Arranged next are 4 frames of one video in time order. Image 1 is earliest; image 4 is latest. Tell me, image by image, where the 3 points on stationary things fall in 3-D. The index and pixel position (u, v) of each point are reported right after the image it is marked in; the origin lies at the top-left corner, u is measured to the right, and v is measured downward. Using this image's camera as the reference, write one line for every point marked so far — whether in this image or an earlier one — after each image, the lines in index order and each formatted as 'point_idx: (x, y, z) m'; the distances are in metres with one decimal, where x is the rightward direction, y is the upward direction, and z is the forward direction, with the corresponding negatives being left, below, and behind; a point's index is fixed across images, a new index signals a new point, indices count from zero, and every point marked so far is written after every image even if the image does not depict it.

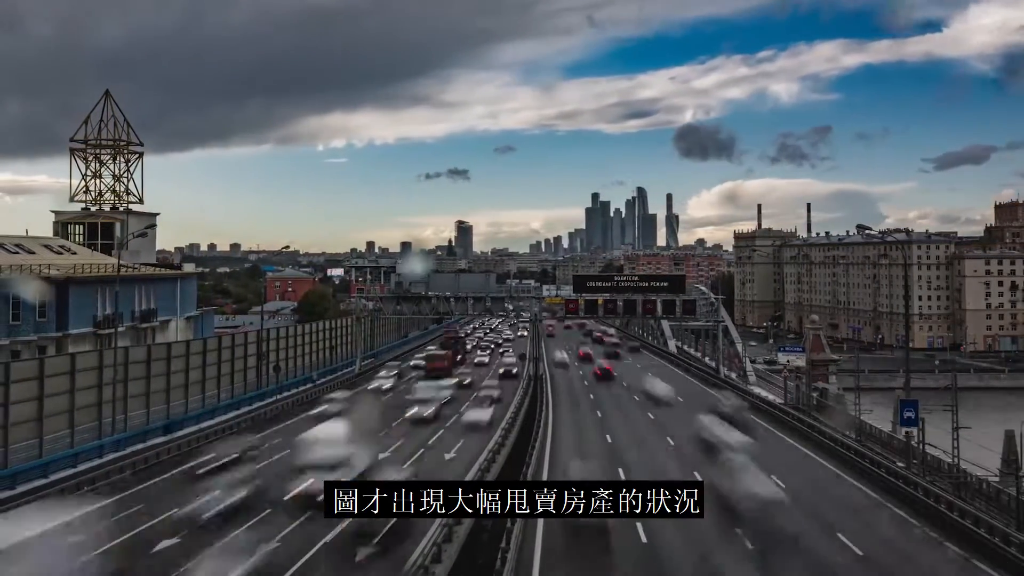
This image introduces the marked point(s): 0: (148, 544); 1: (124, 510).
0: (-8.6, -6.0, +15.9) m
1: (-10.8, -6.2, +19.1) m
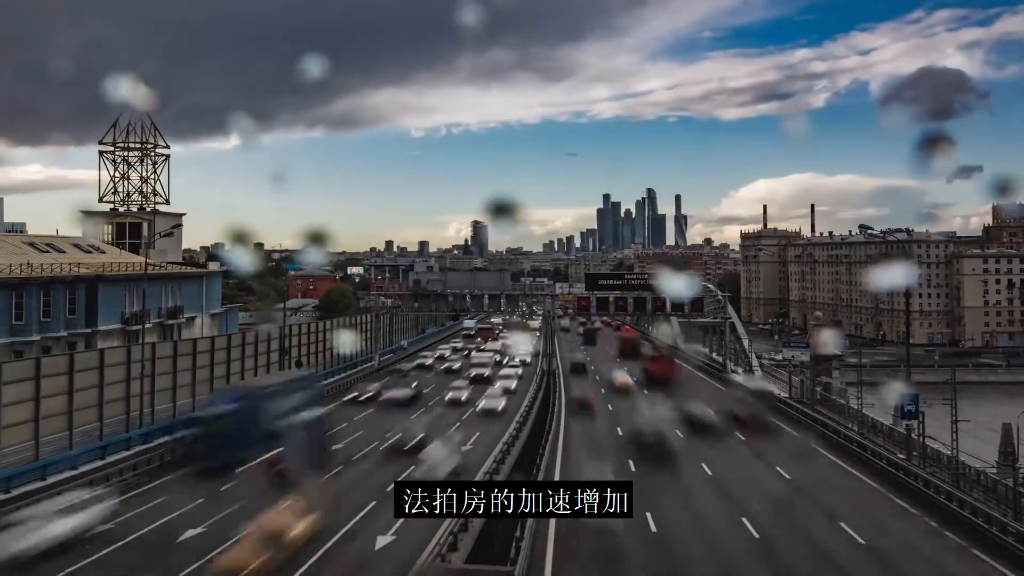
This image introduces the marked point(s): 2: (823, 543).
0: (-8.2, -6.0, +17.2) m
1: (-10.4, -6.1, +20.4) m
2: (+7.9, -6.5, +18.2) m
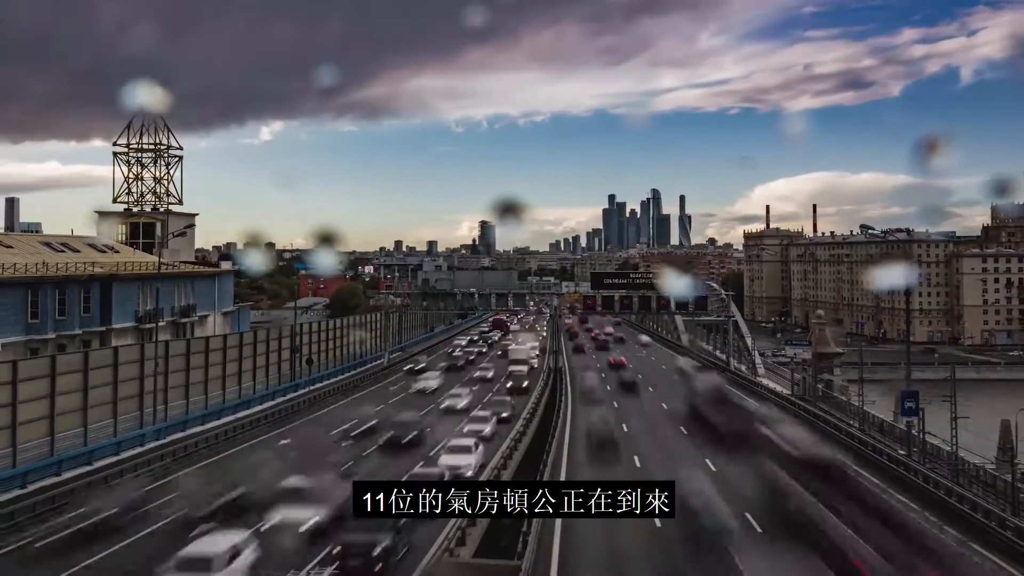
0: (-8.0, -5.9, +17.9) m
1: (-10.2, -6.1, +21.1) m
2: (+8.1, -6.4, +18.7) m
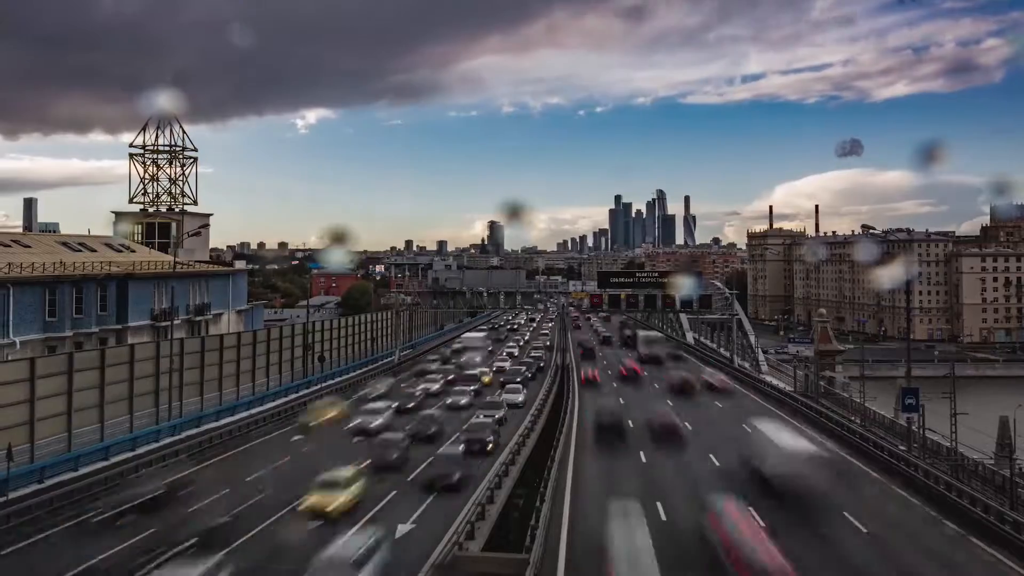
0: (-7.8, -5.9, +18.6) m
1: (-9.9, -6.0, +21.9) m
2: (+8.3, -6.4, +19.2) m
